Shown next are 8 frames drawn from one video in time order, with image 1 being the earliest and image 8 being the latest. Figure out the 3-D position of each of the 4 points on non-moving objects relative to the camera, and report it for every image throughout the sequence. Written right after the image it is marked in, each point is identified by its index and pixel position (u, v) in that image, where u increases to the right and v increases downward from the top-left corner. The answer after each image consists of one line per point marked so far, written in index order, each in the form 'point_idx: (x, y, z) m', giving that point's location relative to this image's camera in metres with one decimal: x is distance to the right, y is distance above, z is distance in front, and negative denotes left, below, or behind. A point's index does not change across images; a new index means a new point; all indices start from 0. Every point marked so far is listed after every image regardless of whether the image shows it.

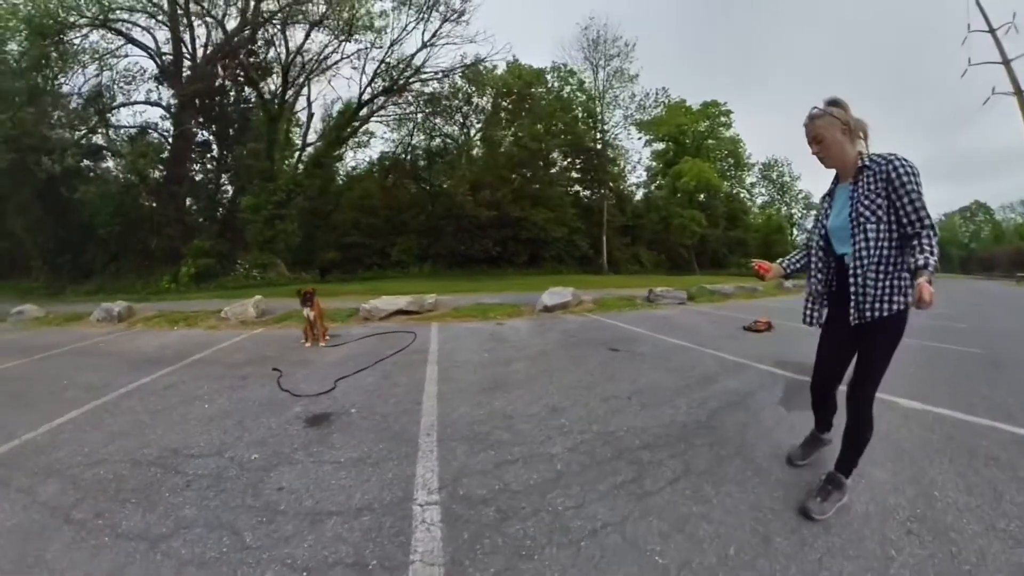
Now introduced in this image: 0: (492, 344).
0: (-0.2, -0.8, +6.7) m
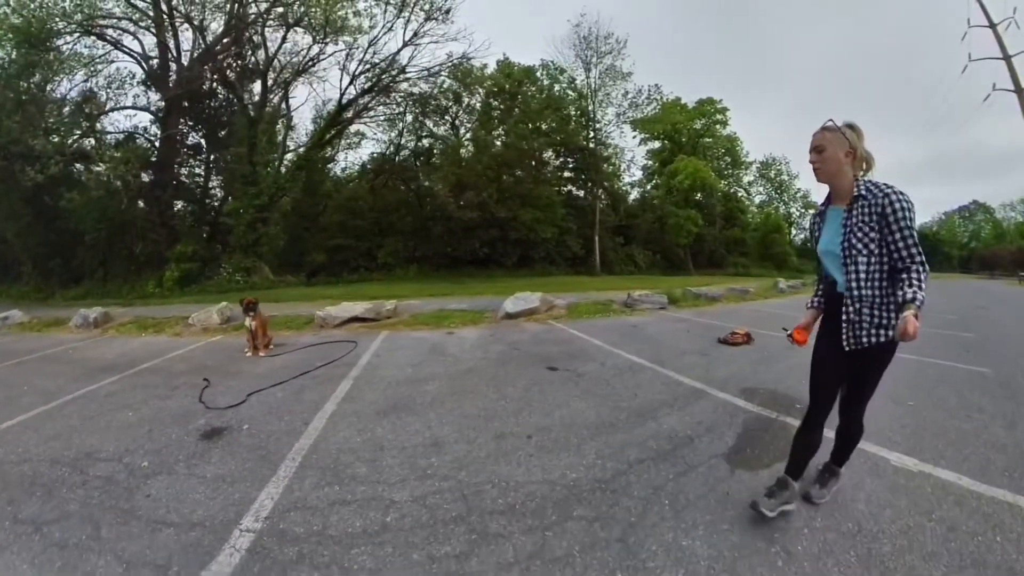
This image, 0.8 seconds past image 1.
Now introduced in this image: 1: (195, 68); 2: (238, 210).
0: (-1.0, -0.9, +6.4) m
1: (-11.6, +7.8, +19.6) m
2: (-9.9, +2.9, +19.7) m
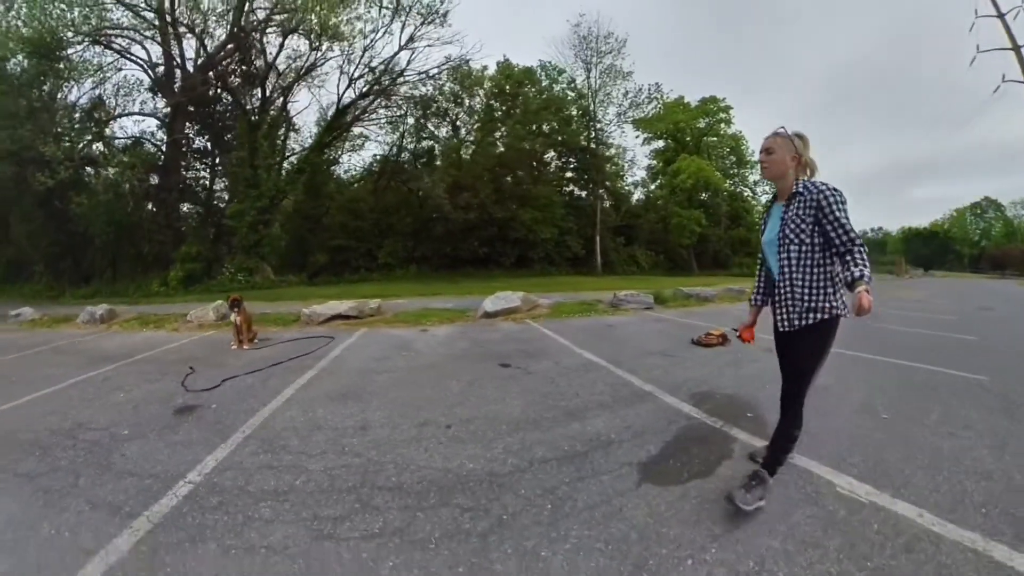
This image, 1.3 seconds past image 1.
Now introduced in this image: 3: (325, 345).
0: (-1.5, -0.9, +6.8) m
1: (-11.9, +7.8, +20.2) m
2: (-10.2, +2.9, +20.2) m
3: (-2.6, -0.8, +7.5) m
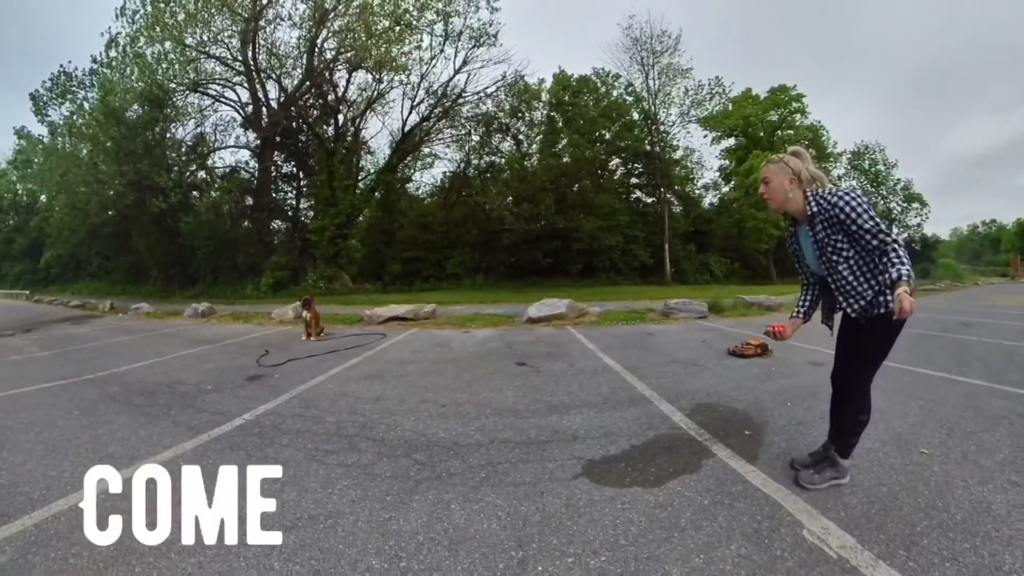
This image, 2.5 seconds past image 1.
0: (-1.1, -0.9, +7.6) m
1: (-9.7, +7.4, +22.5) m
2: (-8.0, +2.5, +22.2) m
3: (-2.1, -0.9, +8.5) m
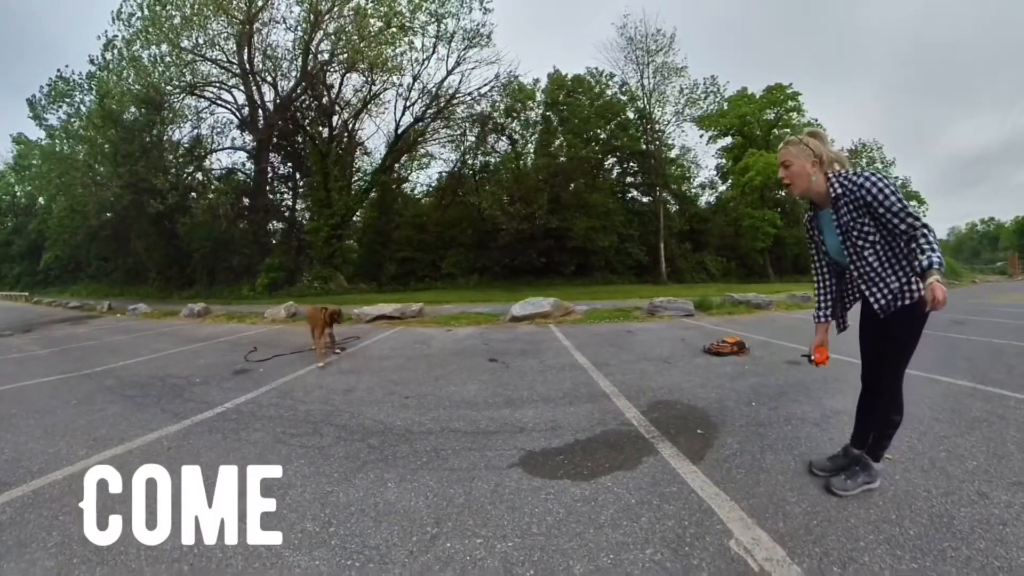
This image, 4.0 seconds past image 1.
0: (-1.4, -0.8, +7.9) m
1: (-10.0, +7.4, +22.8) m
2: (-8.3, +2.5, +22.5) m
3: (-2.4, -0.8, +8.8) m
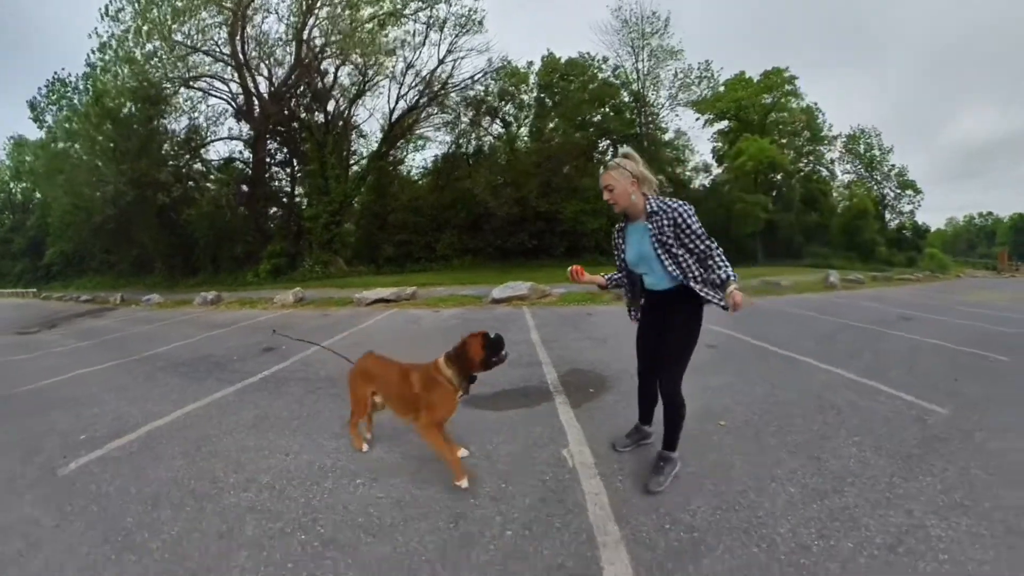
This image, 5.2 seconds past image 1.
0: (-1.9, -0.6, +9.4) m
1: (-10.4, +8.3, +23.8) m
2: (-8.7, +3.4, +23.8) m
3: (-2.8, -0.6, +10.2) m
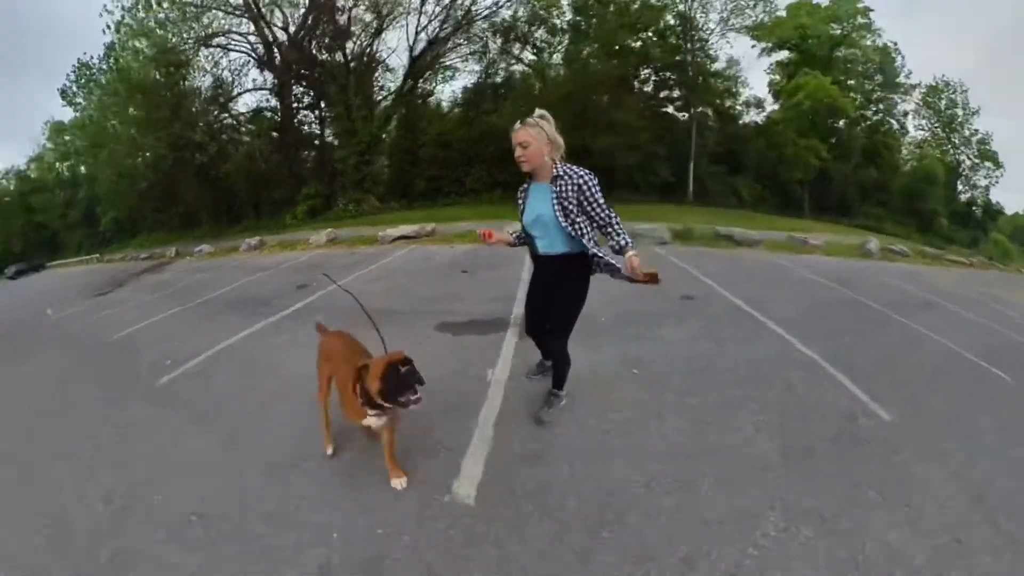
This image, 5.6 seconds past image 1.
0: (-1.8, +0.5, +9.7) m
1: (-8.2, +12.0, +23.4) m
2: (-7.1, +6.9, +23.9) m
3: (-2.7, +0.8, +10.6) m
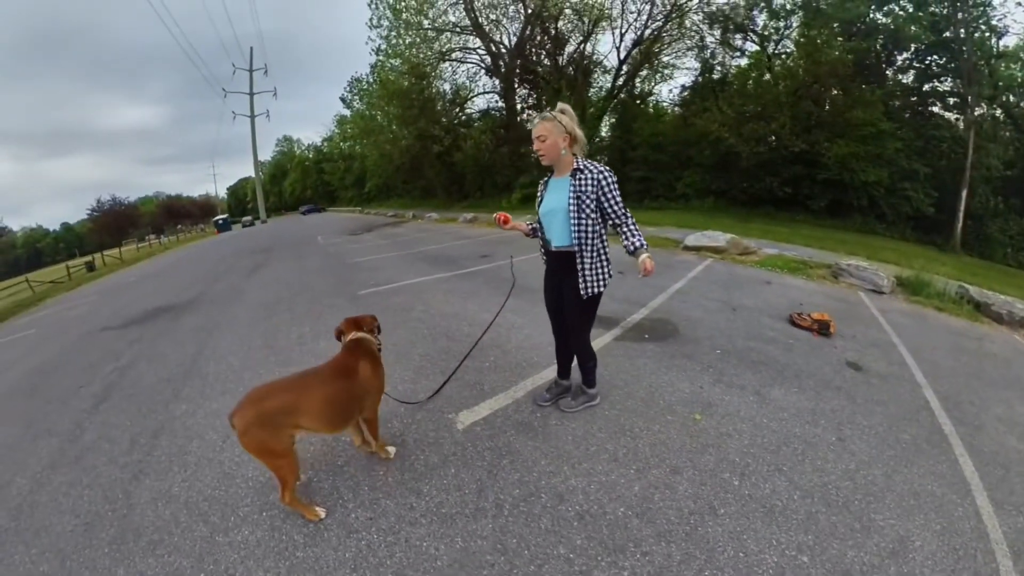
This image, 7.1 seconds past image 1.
0: (+1.1, +0.7, +9.3) m
1: (+2.7, +13.0, +23.7) m
2: (+2.7, +7.8, +24.1) m
3: (+0.7, +1.1, +10.5) m
